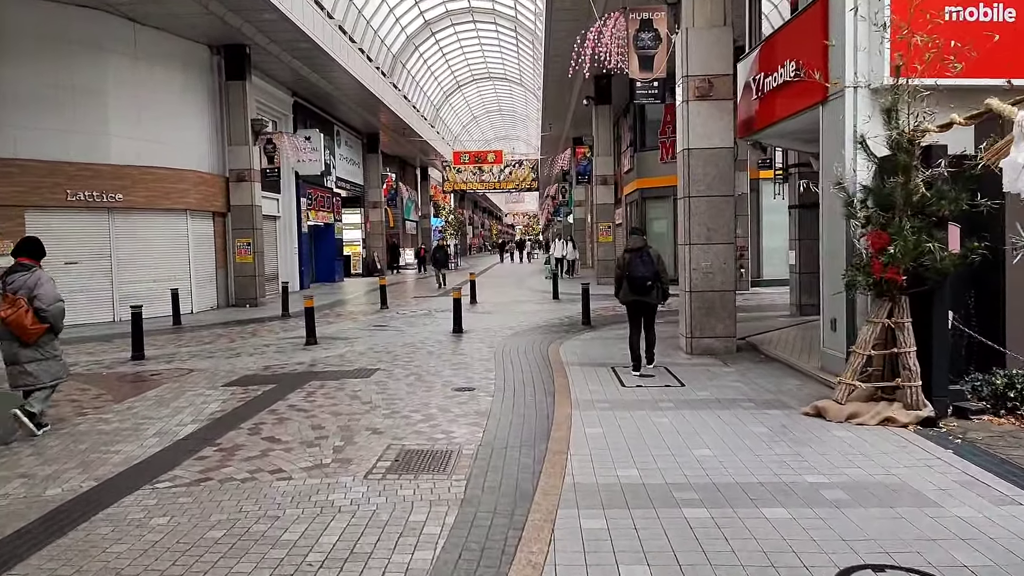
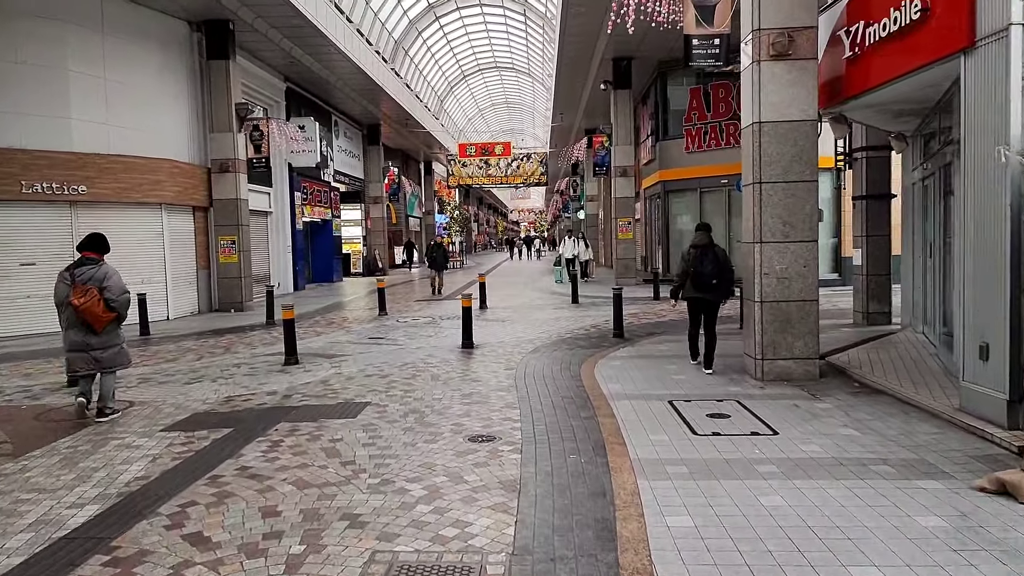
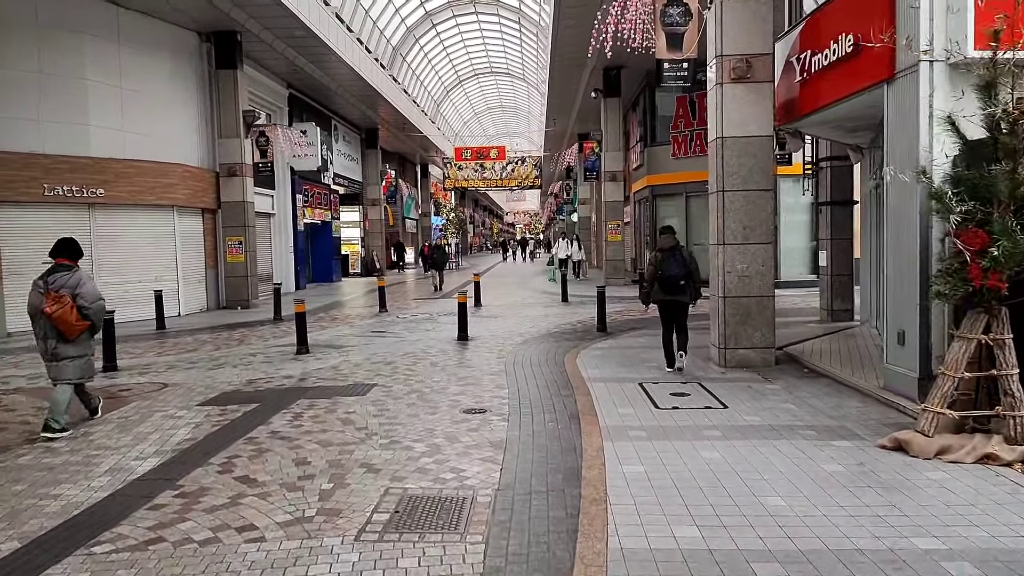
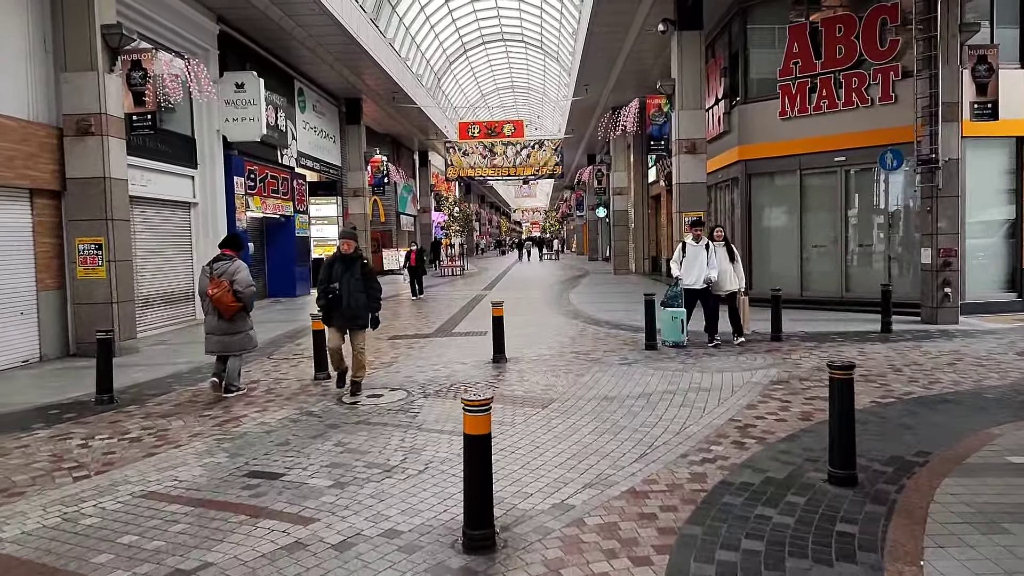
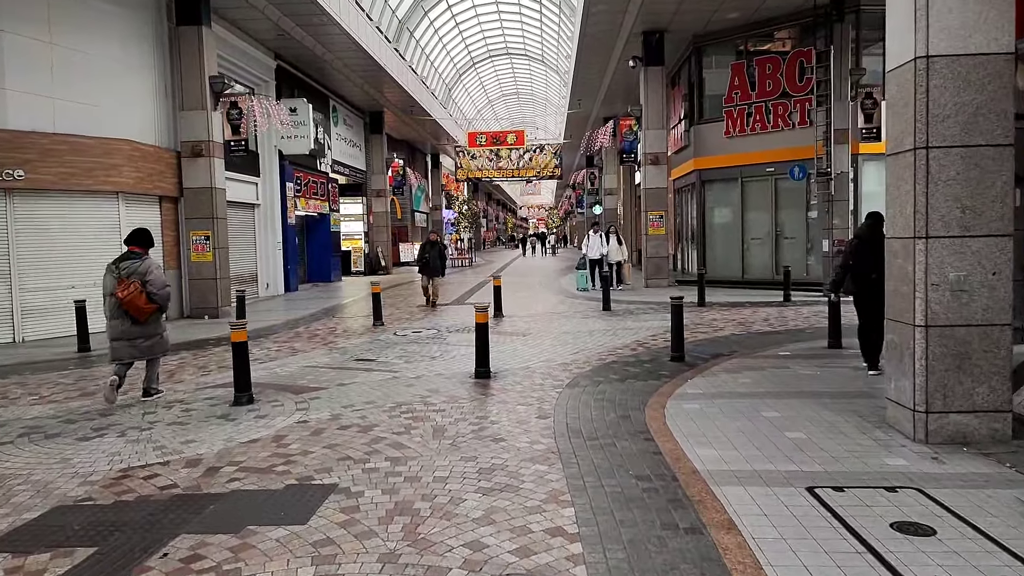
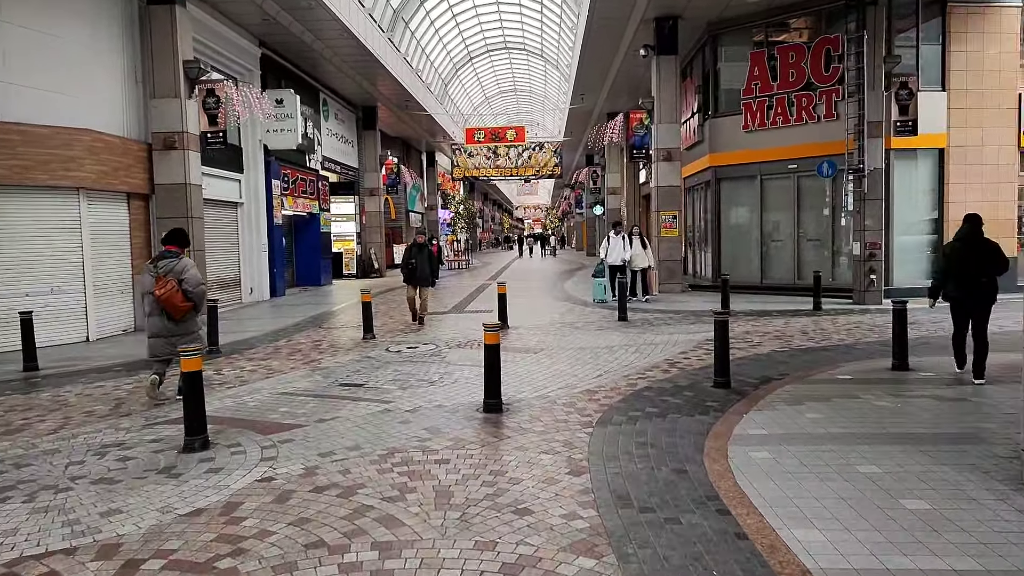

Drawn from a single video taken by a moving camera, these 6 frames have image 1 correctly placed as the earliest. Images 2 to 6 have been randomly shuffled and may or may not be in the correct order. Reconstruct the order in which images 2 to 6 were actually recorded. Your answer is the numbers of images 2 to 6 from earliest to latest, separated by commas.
3, 2, 5, 6, 4
